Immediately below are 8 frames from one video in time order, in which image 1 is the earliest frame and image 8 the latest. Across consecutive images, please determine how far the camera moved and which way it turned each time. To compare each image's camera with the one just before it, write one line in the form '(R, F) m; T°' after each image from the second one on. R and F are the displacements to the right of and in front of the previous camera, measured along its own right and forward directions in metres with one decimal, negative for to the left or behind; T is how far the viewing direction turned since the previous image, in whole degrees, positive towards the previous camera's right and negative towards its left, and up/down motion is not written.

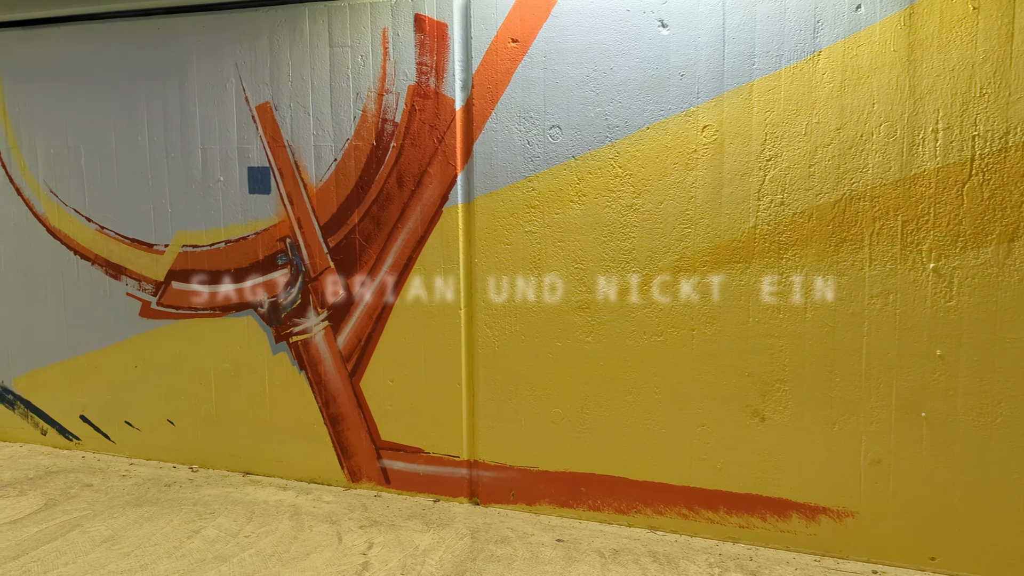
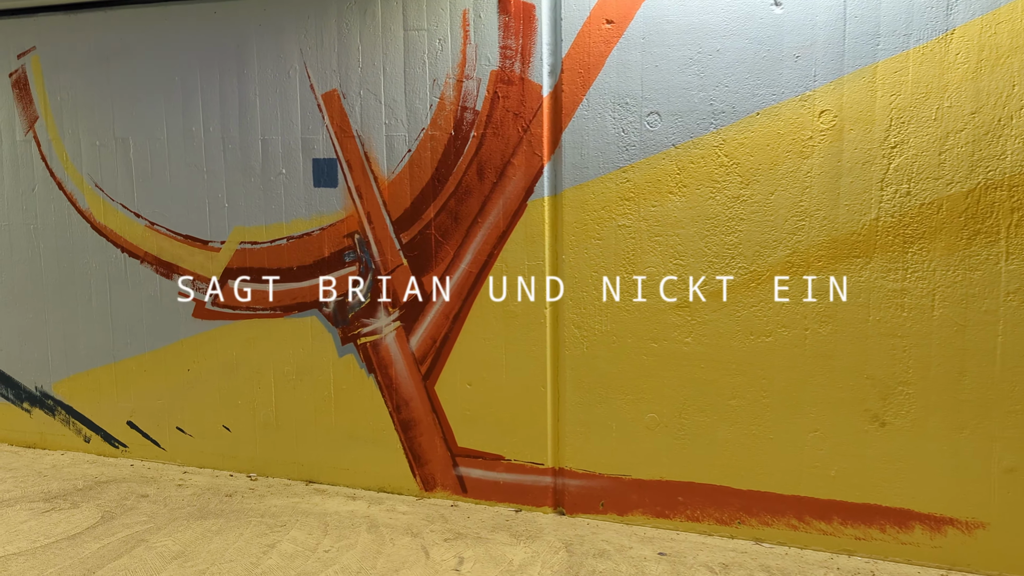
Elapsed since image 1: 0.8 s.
(-0.4, +0.2) m; 0°
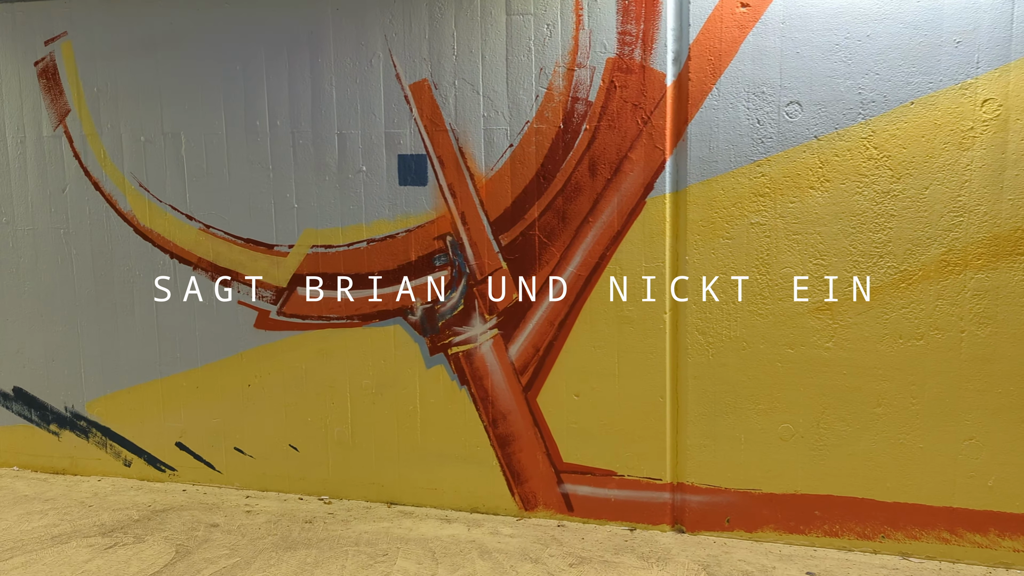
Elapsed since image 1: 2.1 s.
(-0.6, +0.3) m; +4°
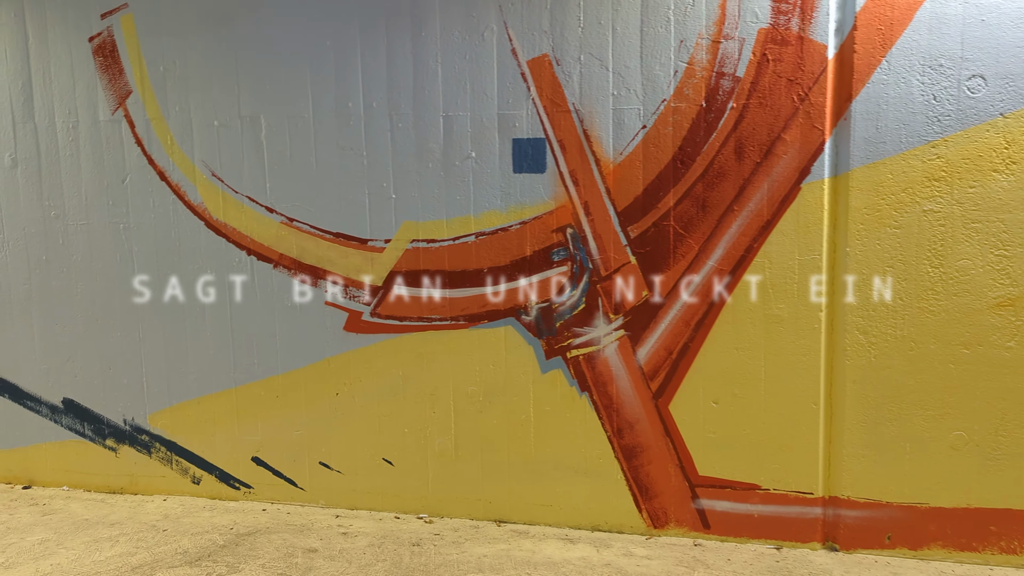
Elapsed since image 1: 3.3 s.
(-0.5, +0.3) m; +2°
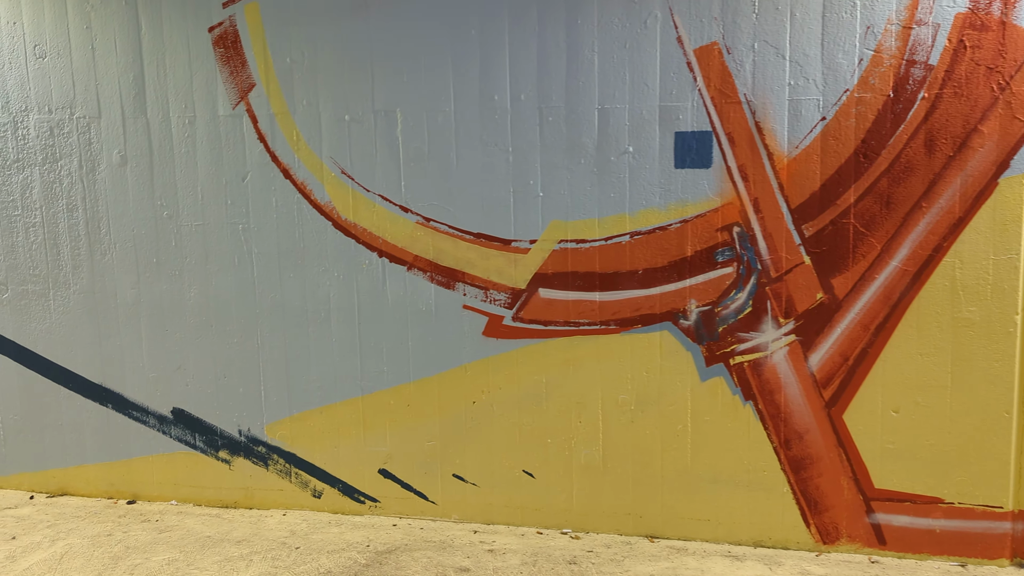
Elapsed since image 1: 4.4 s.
(-0.5, +0.2) m; 0°
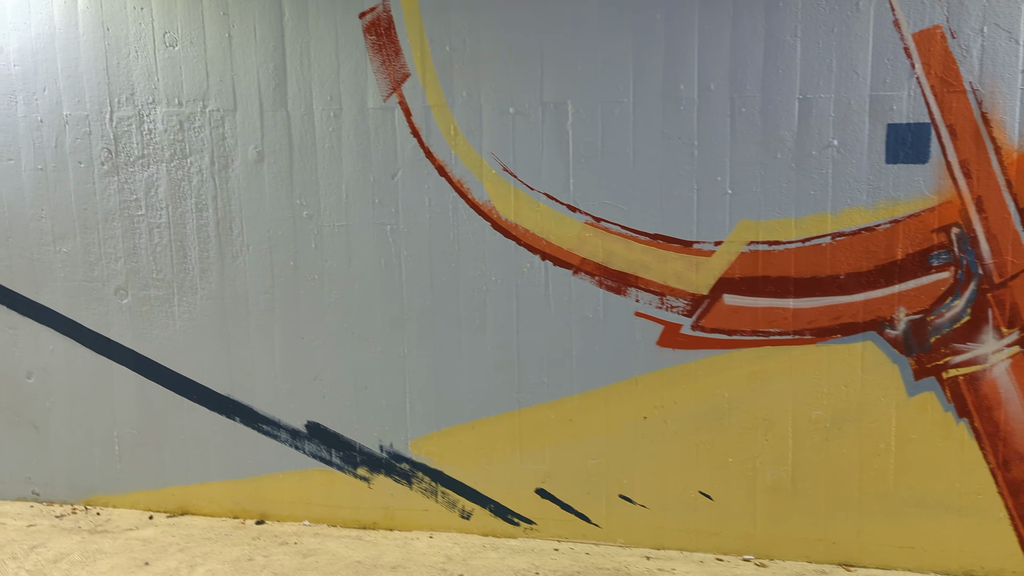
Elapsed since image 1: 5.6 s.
(-0.6, +0.2) m; 0°
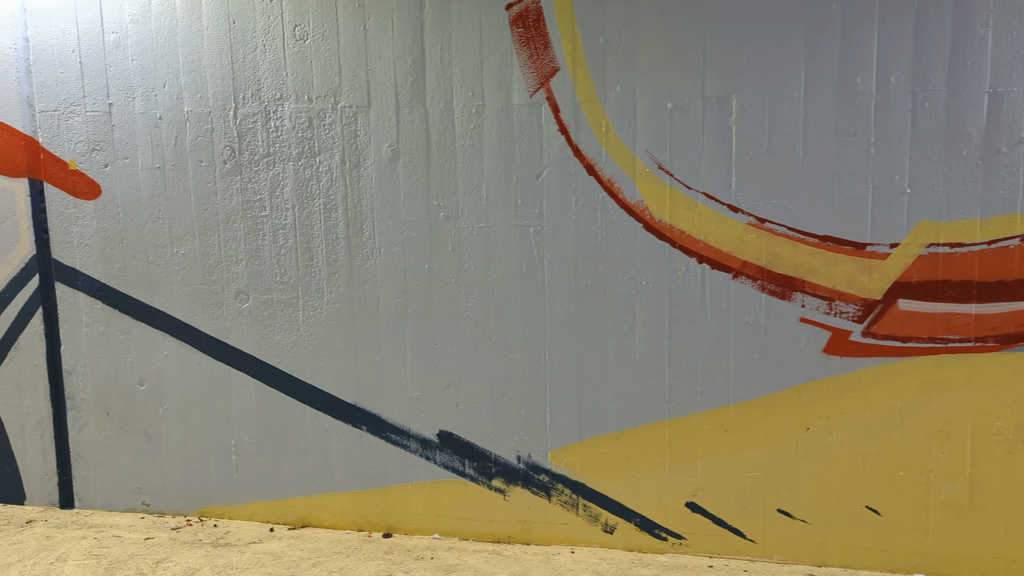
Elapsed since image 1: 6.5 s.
(-0.5, +0.1) m; 0°
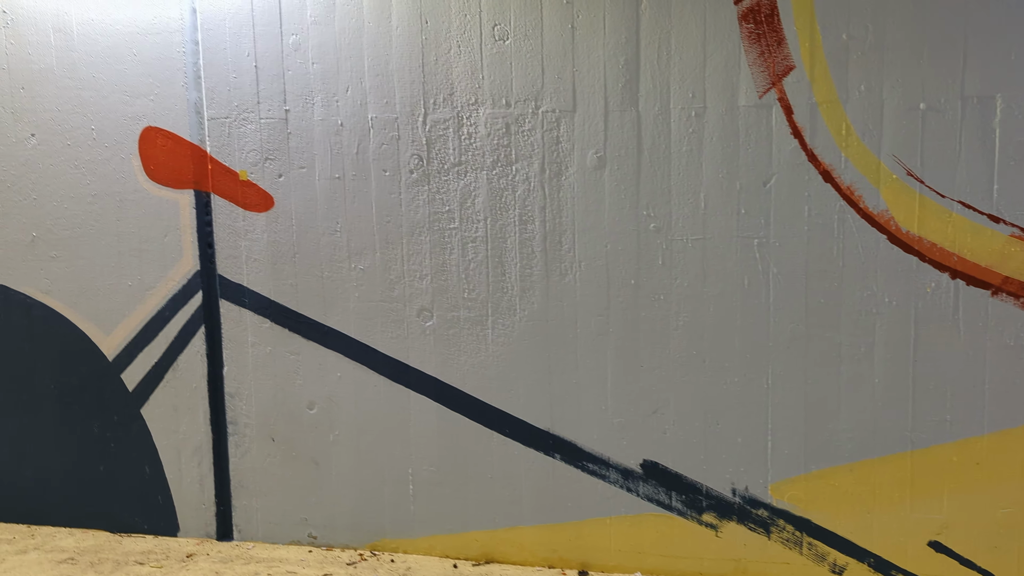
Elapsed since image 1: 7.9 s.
(-0.6, +0.2) m; -1°
